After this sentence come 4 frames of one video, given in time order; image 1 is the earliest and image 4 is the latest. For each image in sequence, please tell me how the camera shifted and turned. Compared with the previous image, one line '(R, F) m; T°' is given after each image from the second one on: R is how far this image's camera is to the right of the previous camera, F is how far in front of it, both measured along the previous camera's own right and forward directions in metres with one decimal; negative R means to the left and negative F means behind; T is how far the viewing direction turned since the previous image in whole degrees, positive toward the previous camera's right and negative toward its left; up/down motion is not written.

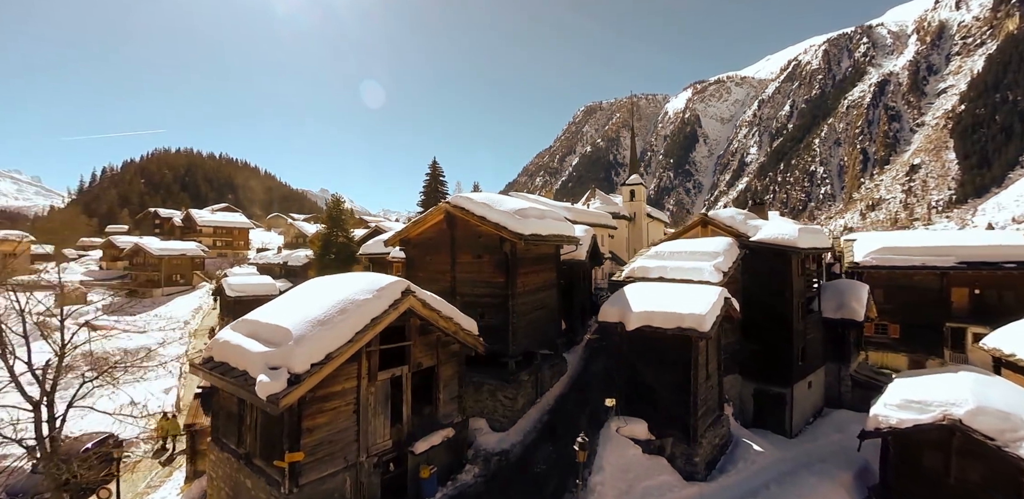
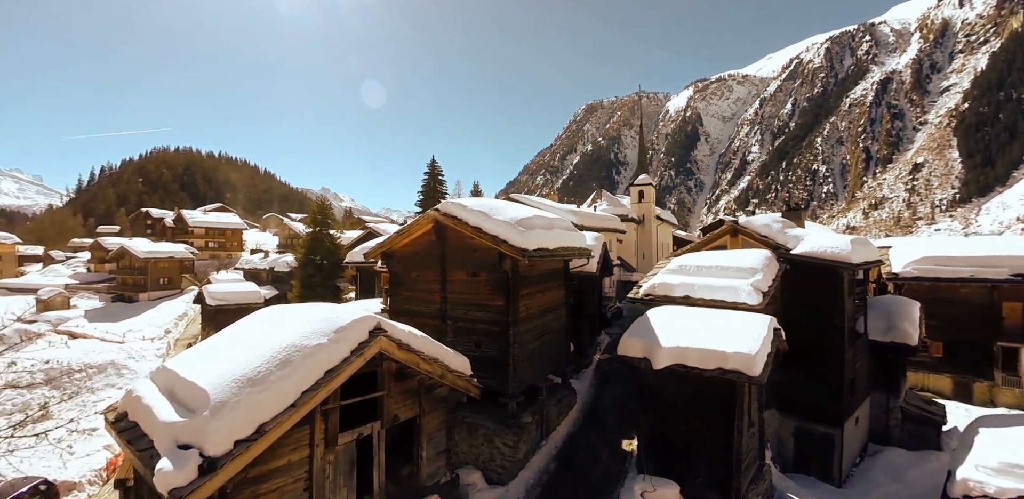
(0.0, +2.0) m; 0°
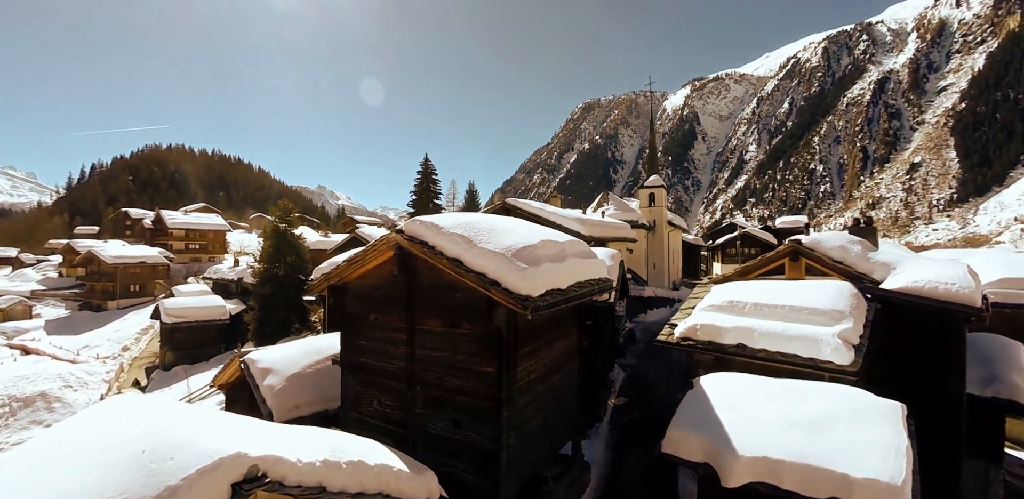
(0.0, +3.1) m; 0°
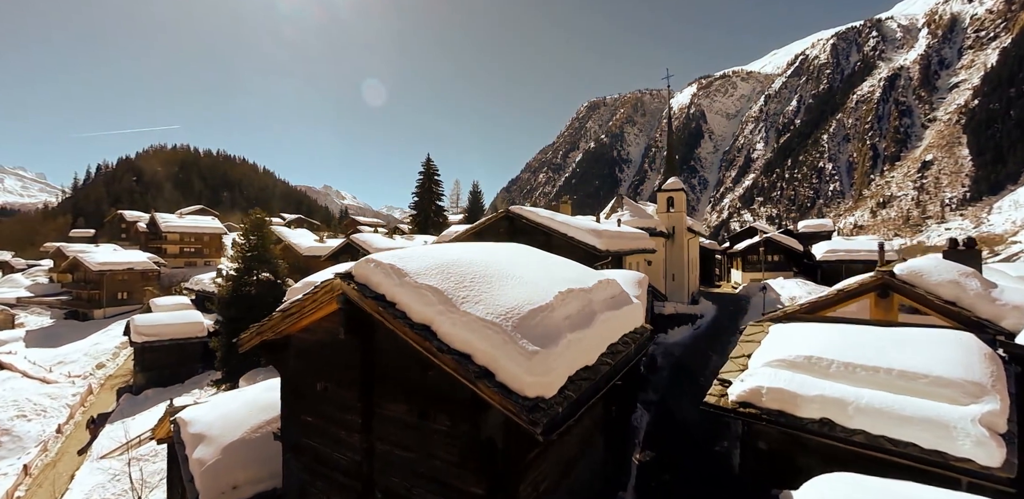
(+0.1, +2.4) m; -1°
